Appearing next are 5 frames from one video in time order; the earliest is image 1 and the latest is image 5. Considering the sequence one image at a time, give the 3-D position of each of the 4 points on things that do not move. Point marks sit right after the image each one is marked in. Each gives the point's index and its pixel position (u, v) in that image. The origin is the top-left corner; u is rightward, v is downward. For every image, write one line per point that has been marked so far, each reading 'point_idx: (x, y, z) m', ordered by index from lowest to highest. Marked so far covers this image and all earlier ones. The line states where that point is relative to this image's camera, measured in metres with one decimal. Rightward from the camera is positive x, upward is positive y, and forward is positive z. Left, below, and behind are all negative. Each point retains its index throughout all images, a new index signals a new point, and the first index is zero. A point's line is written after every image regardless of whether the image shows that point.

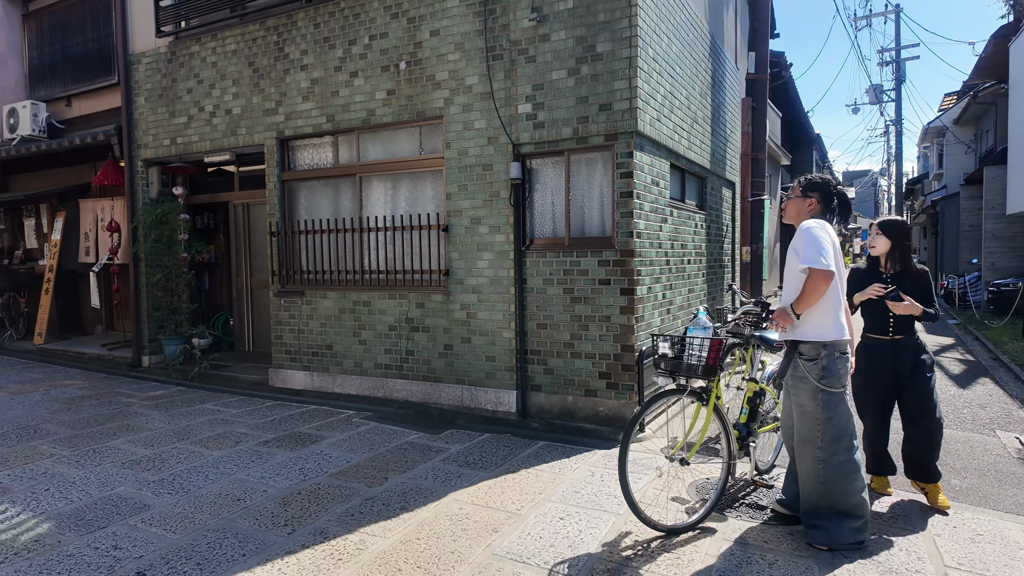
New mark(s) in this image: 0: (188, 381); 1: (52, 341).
0: (-3.9, -1.1, +7.2) m
1: (-7.4, -0.8, +9.7) m
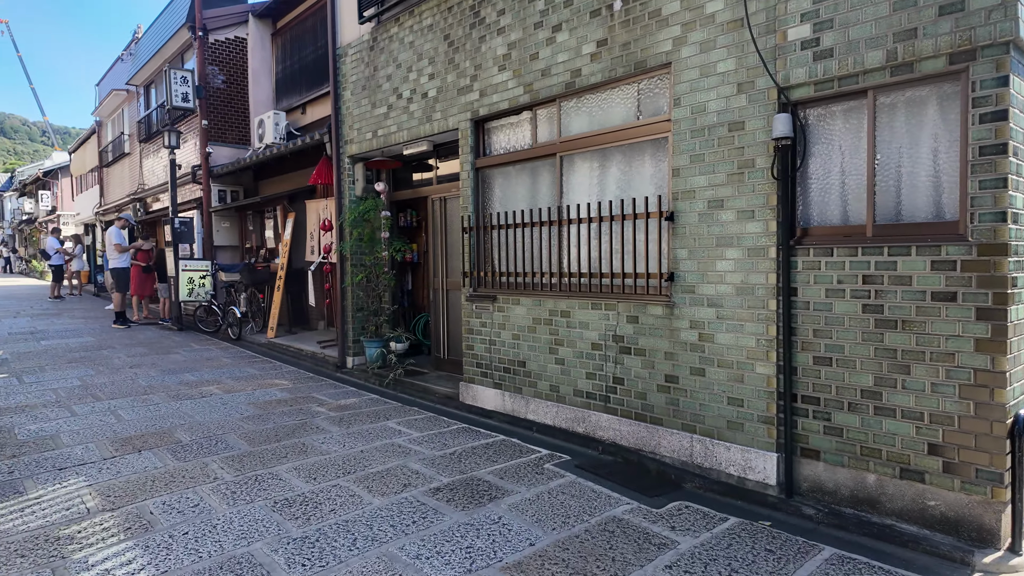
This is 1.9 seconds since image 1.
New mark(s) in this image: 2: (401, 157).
0: (-1.4, -1.1, +6.7) m
1: (-3.9, -0.8, +10.2) m
2: (-1.4, +1.7, +7.5) m
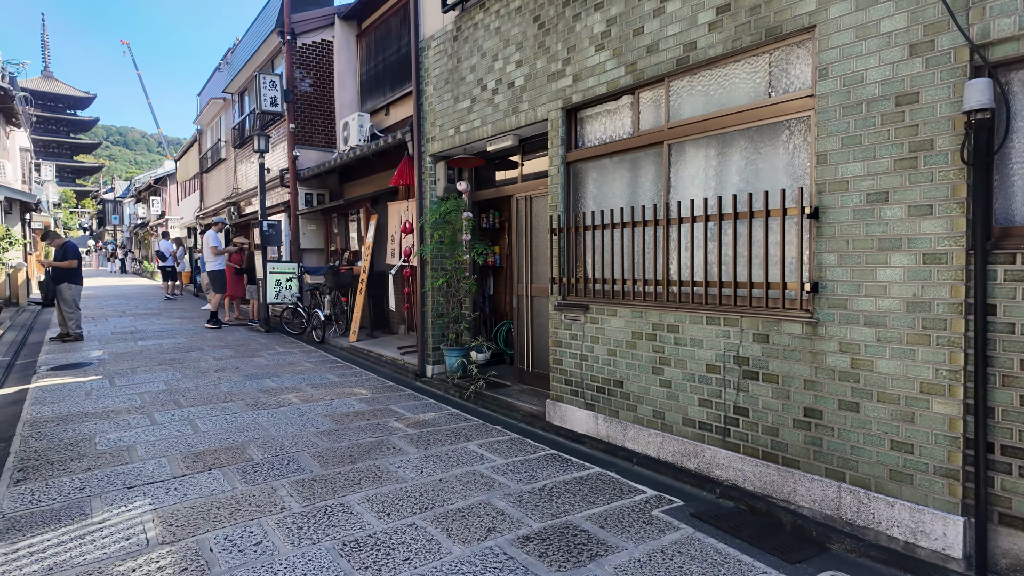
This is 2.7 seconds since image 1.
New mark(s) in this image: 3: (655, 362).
0: (-0.5, -1.2, +6.2) m
1: (-2.5, -0.9, +10.1) m
2: (-0.3, +1.6, +7.1) m
3: (+1.1, -0.6, +4.4) m
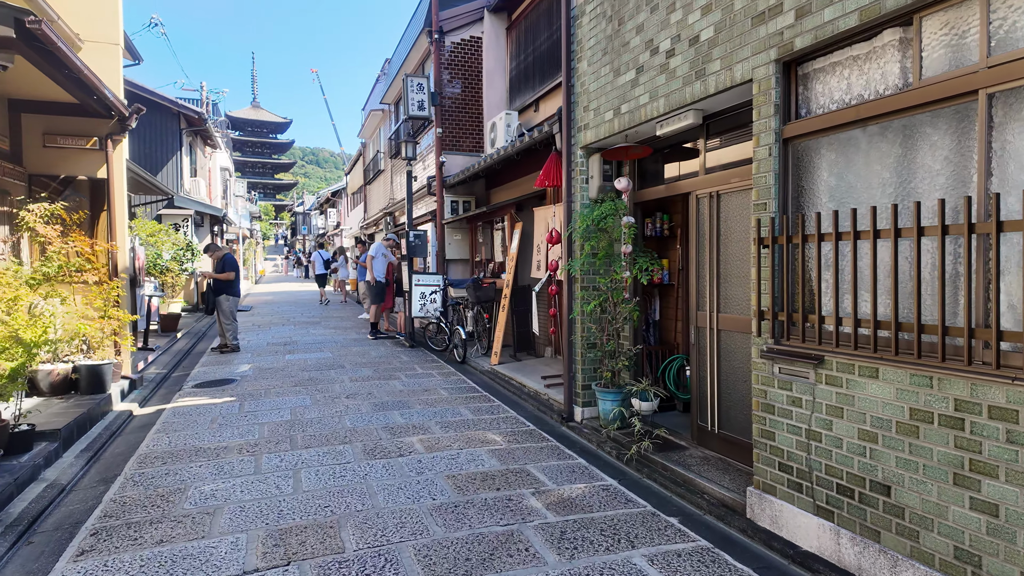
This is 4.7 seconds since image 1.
0: (+0.9, -1.4, +4.7) m
1: (-0.1, -1.1, +9.0) m
2: (+1.3, +1.4, +5.5) m
3: (+2.0, -0.8, +2.6) m
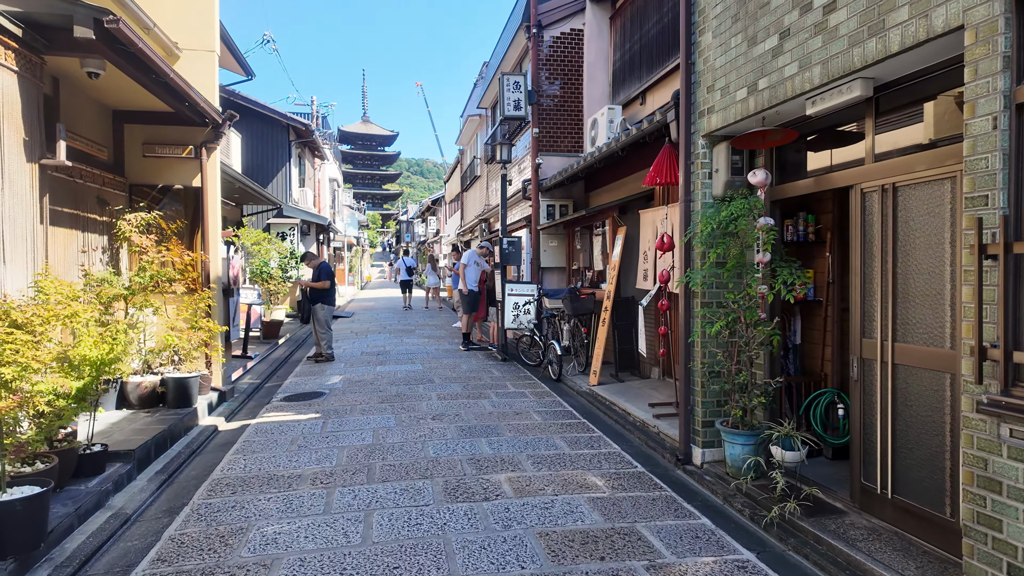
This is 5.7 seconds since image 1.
0: (+1.6, -1.6, +3.8) m
1: (+1.3, -1.3, +8.1) m
2: (+2.1, +1.2, +4.5) m
3: (+2.3, -0.9, +1.5) m
